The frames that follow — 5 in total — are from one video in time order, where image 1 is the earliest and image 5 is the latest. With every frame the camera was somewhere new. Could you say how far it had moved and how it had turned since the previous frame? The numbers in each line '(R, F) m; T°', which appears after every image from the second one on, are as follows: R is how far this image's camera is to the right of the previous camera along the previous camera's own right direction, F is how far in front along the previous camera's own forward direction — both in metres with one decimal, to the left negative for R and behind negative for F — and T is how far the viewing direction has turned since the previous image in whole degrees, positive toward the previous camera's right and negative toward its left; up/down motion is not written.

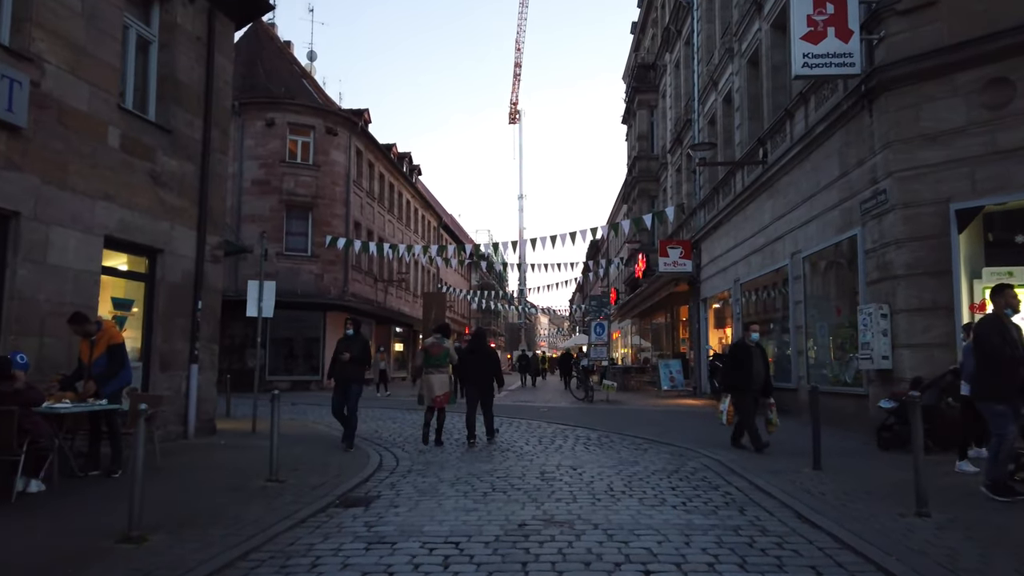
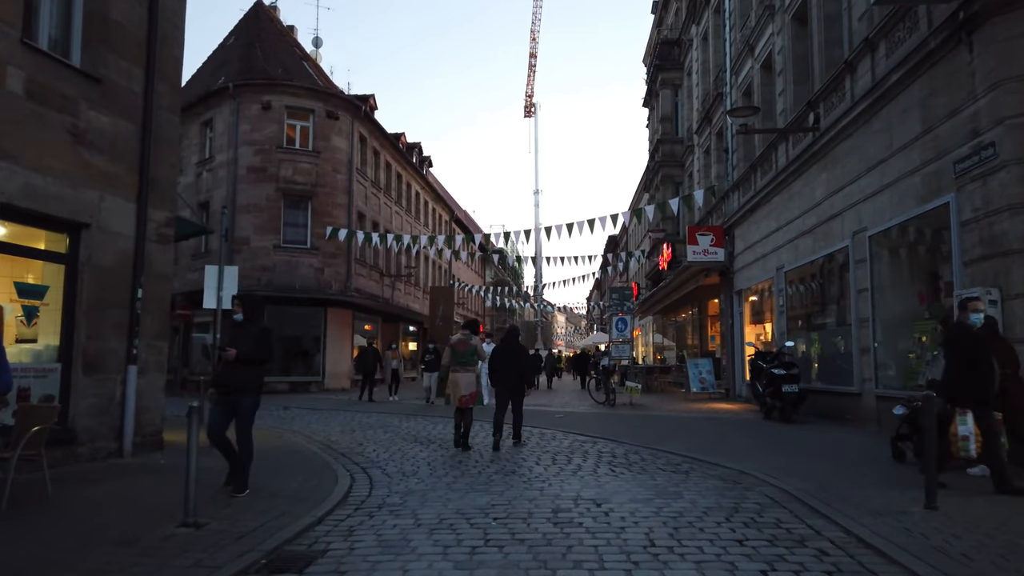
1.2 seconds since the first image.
(+0.1, +2.3) m; -1°
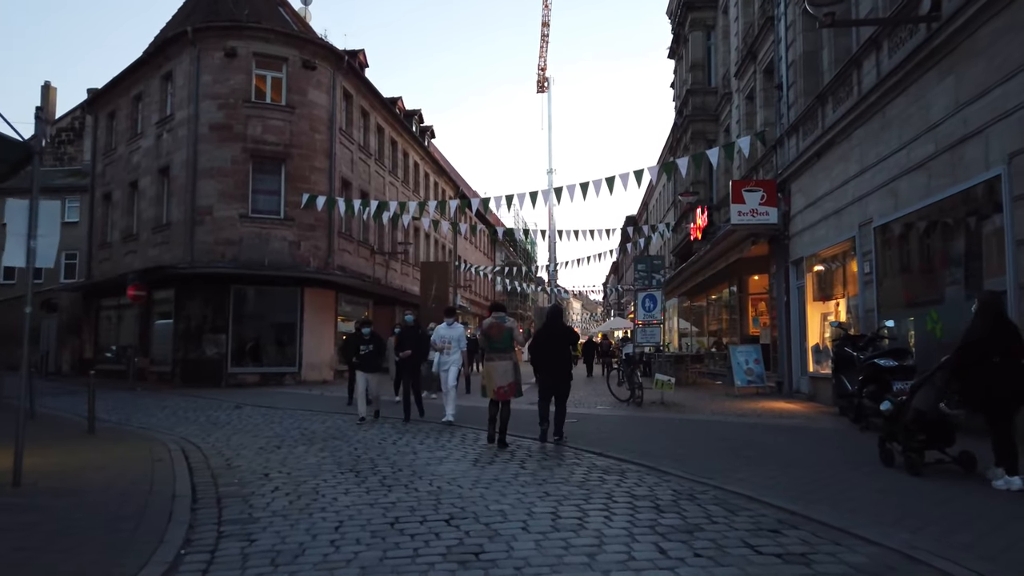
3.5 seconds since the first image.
(+0.4, +4.2) m; -1°
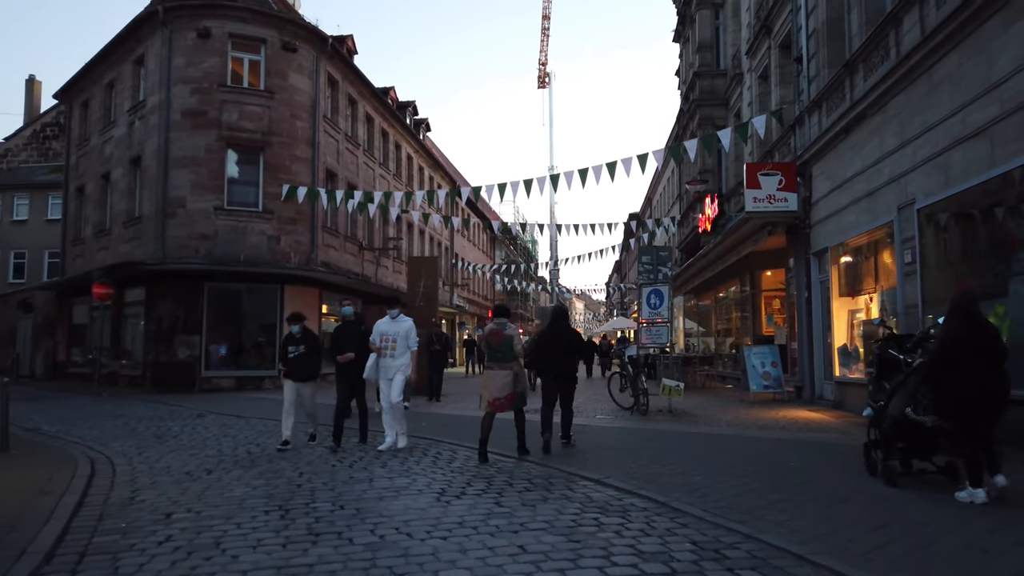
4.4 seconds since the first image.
(+0.3, +1.7) m; 0°
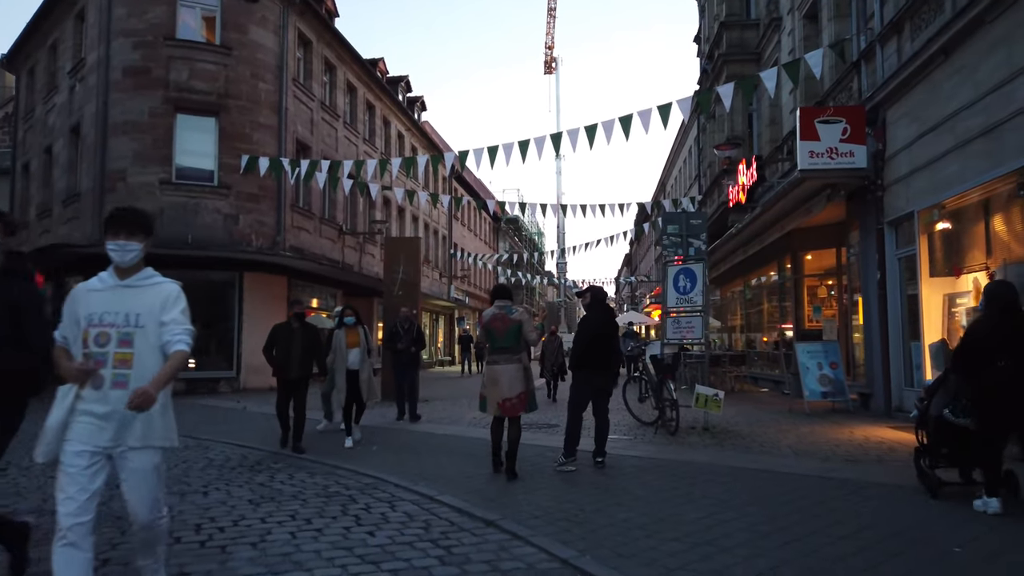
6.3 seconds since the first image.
(+0.4, +3.5) m; -1°
